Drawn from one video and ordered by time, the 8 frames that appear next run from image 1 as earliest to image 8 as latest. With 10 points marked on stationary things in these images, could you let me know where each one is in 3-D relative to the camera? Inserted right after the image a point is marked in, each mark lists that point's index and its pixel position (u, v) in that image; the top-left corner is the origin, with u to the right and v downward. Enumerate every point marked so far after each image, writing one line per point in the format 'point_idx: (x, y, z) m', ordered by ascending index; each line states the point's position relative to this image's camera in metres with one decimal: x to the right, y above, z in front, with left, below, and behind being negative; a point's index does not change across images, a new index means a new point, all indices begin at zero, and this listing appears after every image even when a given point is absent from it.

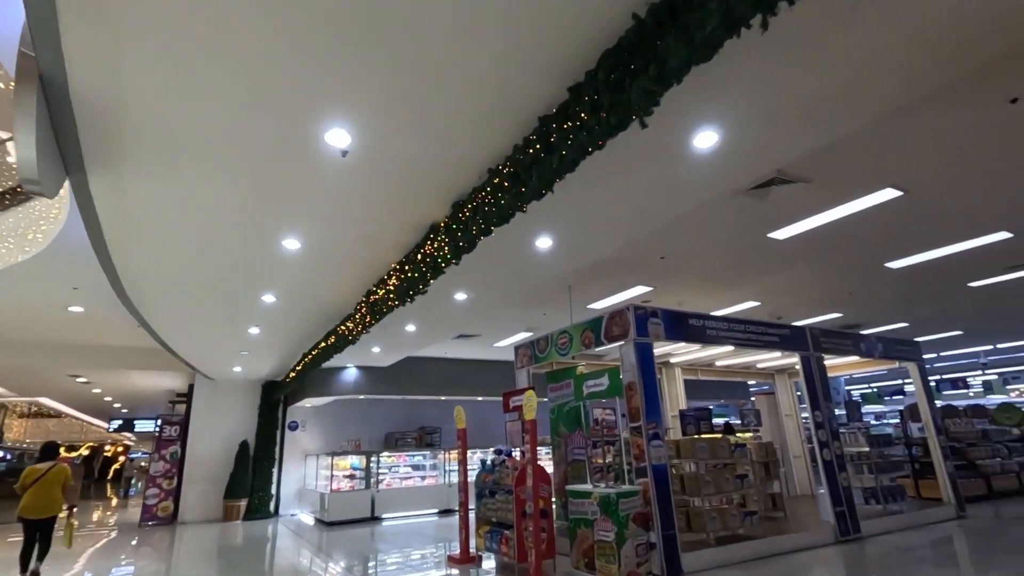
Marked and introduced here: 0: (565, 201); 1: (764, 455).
0: (+0.4, +0.7, +4.3) m
1: (+3.6, -2.4, +7.6) m
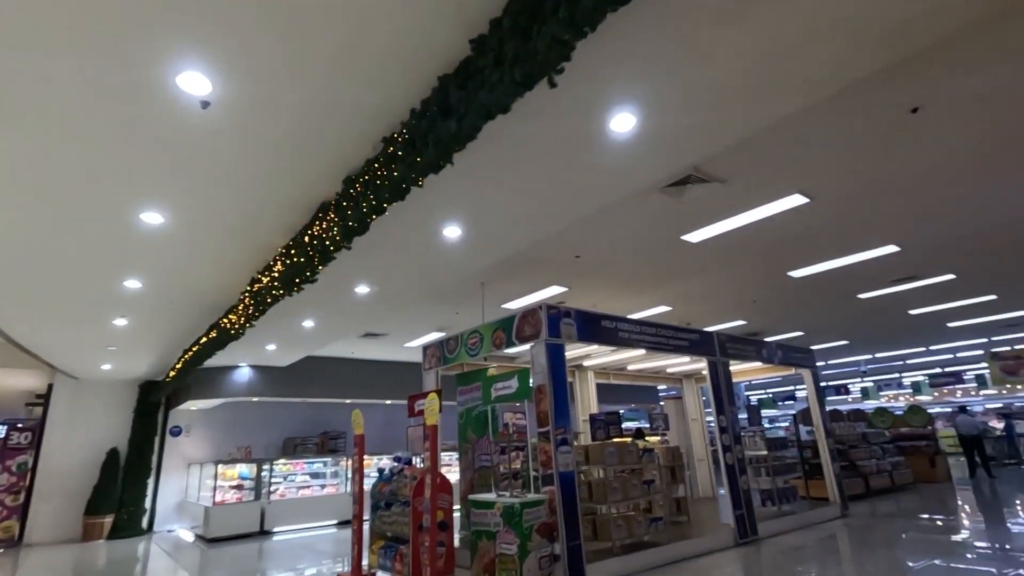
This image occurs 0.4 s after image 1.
0: (-0.3, +0.8, +4.0) m
1: (+2.3, -2.4, +7.6) m
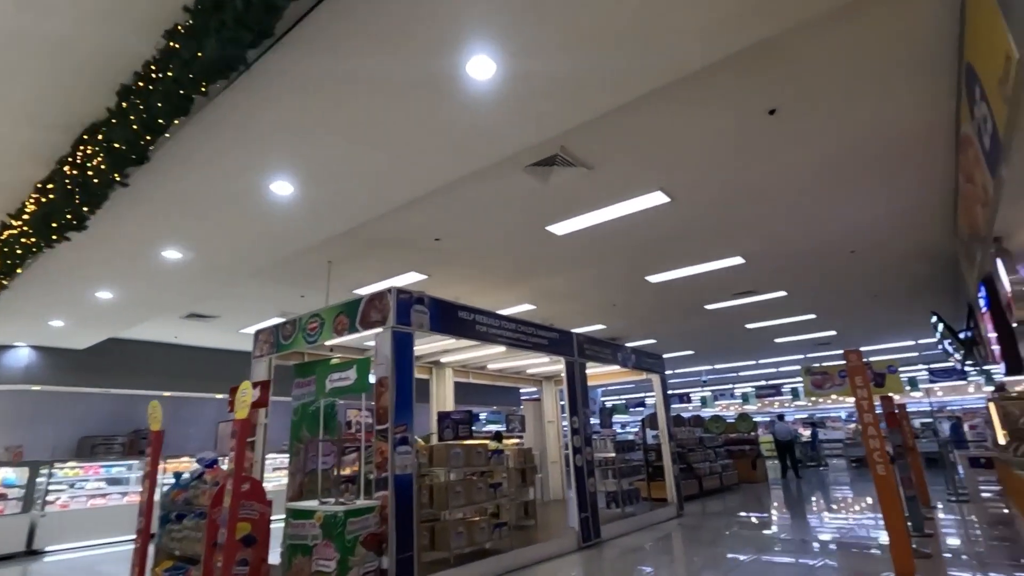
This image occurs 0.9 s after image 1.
0: (-1.3, +1.0, +3.3) m
1: (+0.1, -2.4, +7.4) m
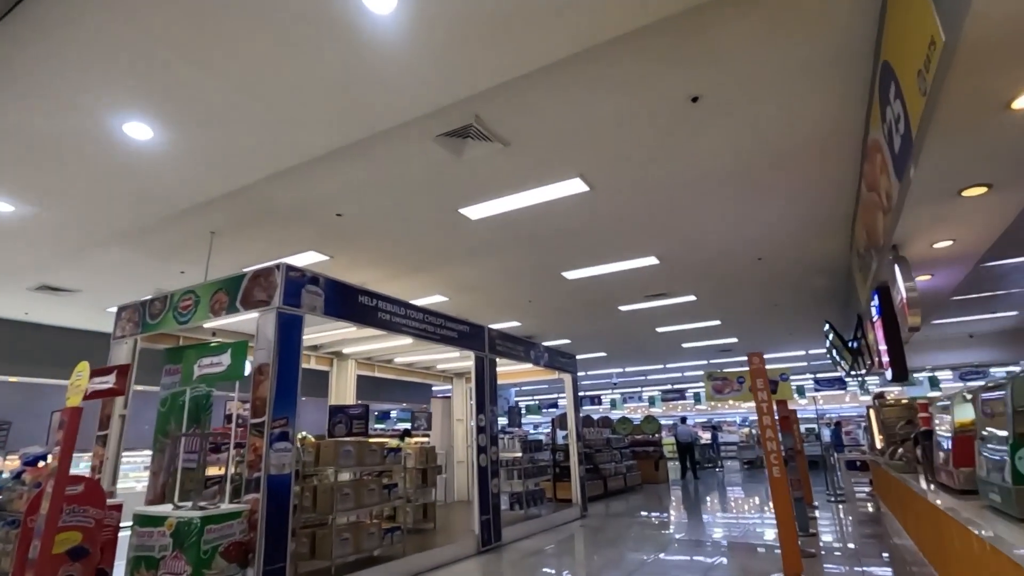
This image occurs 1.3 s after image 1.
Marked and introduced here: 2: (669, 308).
0: (-1.8, +1.2, +2.7) m
1: (-1.2, -2.3, +7.0) m
2: (+2.7, -0.3, +9.1) m
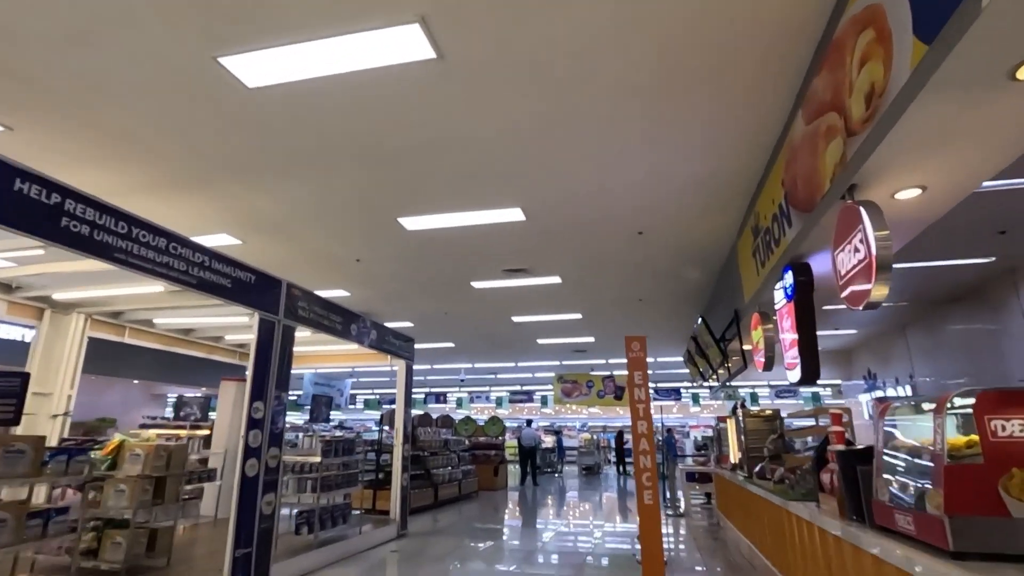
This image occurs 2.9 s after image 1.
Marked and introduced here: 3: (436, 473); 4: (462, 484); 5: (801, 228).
0: (-2.2, +1.8, +0.5) m
1: (-3.1, -1.6, +4.7) m
2: (+0.2, 0.0, +7.7) m
3: (-1.5, -3.8, +10.9) m
4: (-1.1, -4.5, +12.2) m
5: (+1.9, +0.4, +3.5) m
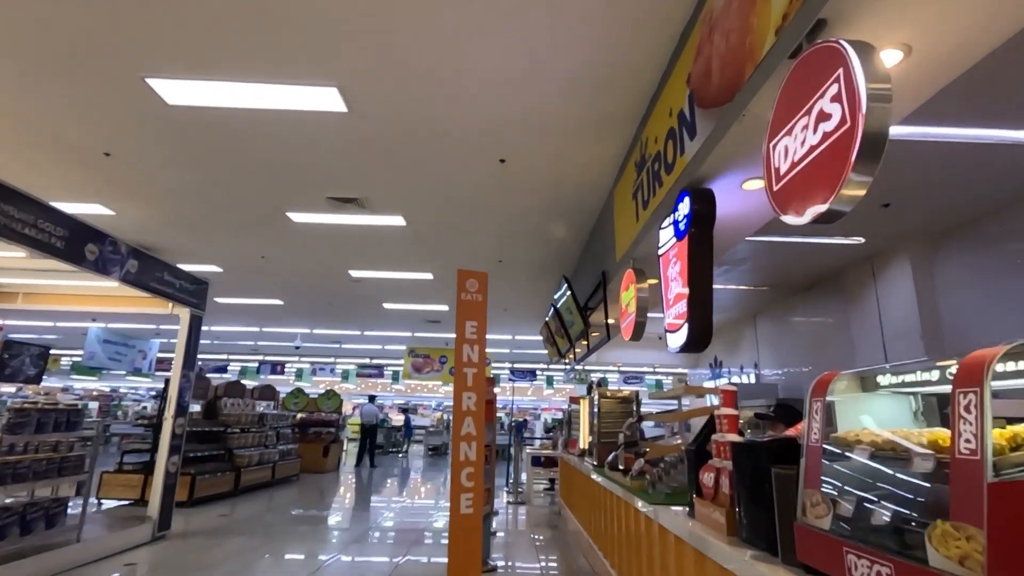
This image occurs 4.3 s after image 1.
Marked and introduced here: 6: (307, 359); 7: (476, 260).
0: (-2.2, +2.4, -1.4) m
1: (-4.4, -0.7, +2.6) m
2: (-1.7, +0.6, +6.3) m
3: (-4.5, -2.8, +9.0) m
4: (-4.5, -3.4, +10.3) m
5: (+0.9, +0.7, +2.5) m
6: (-7.4, -2.6, +19.3) m
7: (-0.5, +0.4, +7.1) m
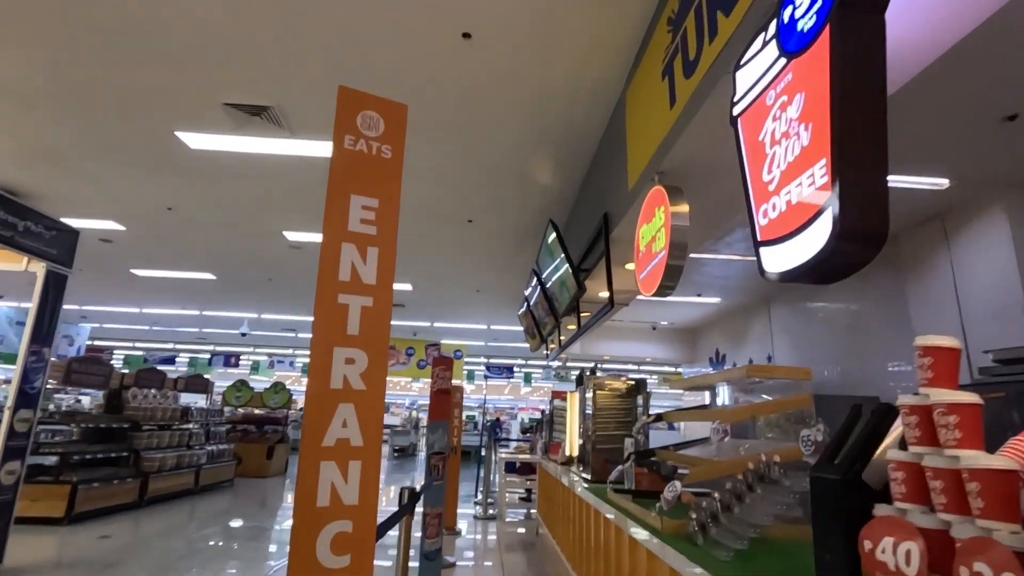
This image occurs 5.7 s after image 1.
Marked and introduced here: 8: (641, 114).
0: (-2.1, +2.8, -2.9) m
1: (-4.5, -0.3, +1.0) m
2: (-2.0, +1.0, +4.8) m
3: (-5.0, -2.3, +7.4) m
4: (-5.0, -3.0, +8.7) m
5: (+0.8, +1.1, +1.1) m
6: (-8.2, -2.1, +17.6) m
7: (-0.8, +0.7, +5.7) m
8: (+0.7, +0.9, +2.9) m
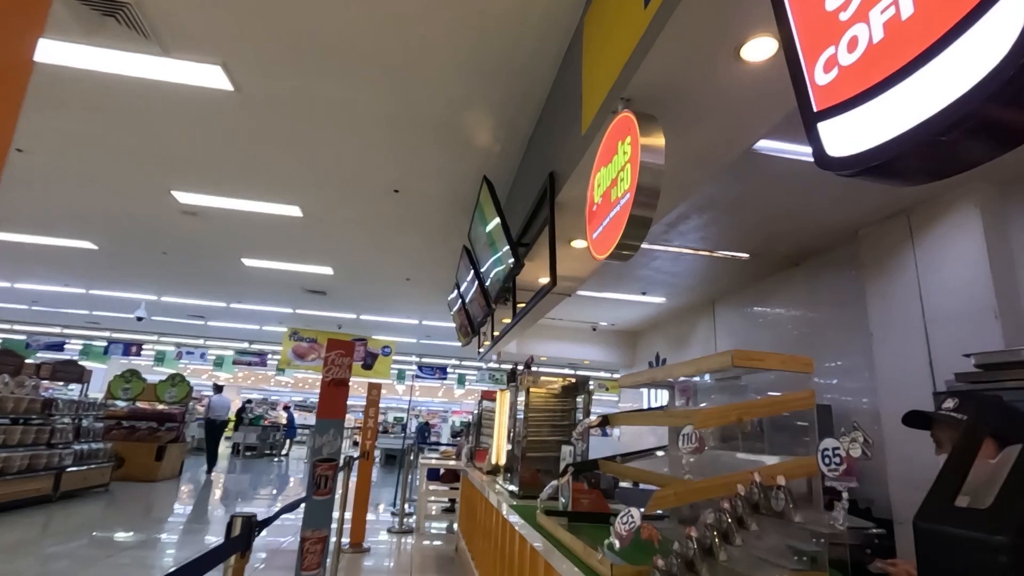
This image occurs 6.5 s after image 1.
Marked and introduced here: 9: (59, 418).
0: (-1.7, +3.1, -3.8) m
1: (-4.6, +0.1, -0.2) m
2: (-2.5, +1.3, +3.9) m
3: (-5.9, -1.9, +6.1) m
4: (-6.1, -2.6, +7.4) m
5: (+0.7, +1.2, +0.5) m
6: (-10.2, -1.6, +15.9) m
7: (-1.4, +0.9, +4.9) m
8: (+0.4, +1.1, +2.3) m
9: (-6.5, -1.9, +7.7) m
